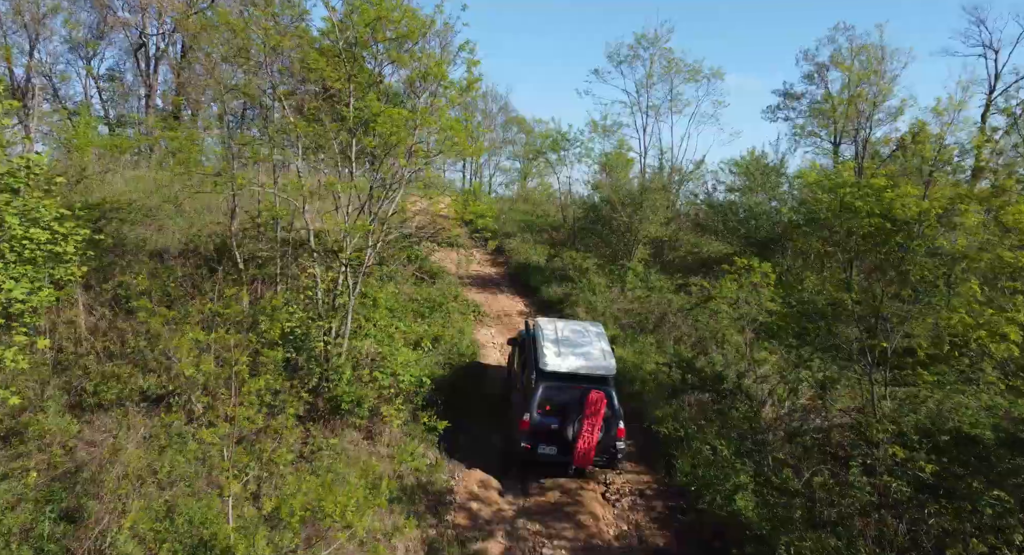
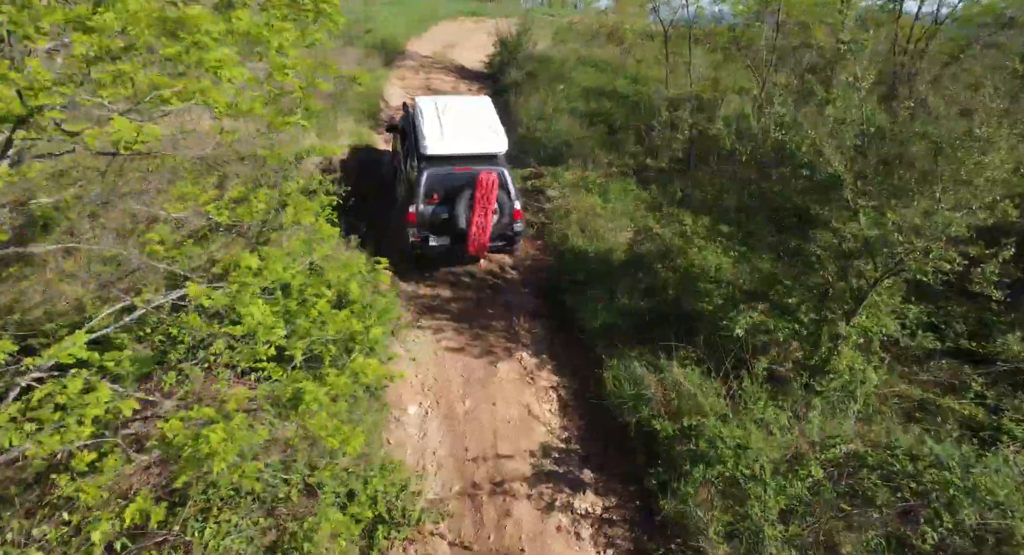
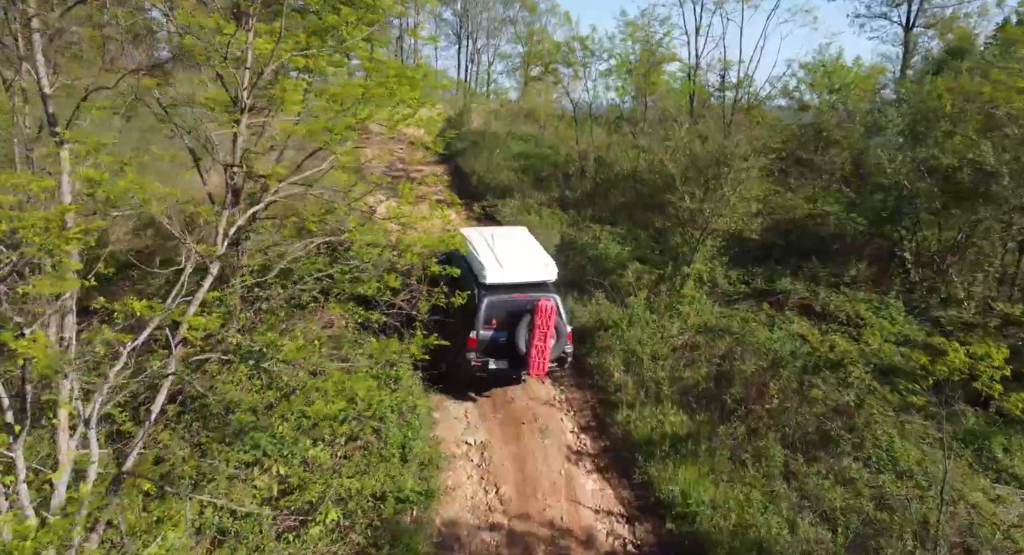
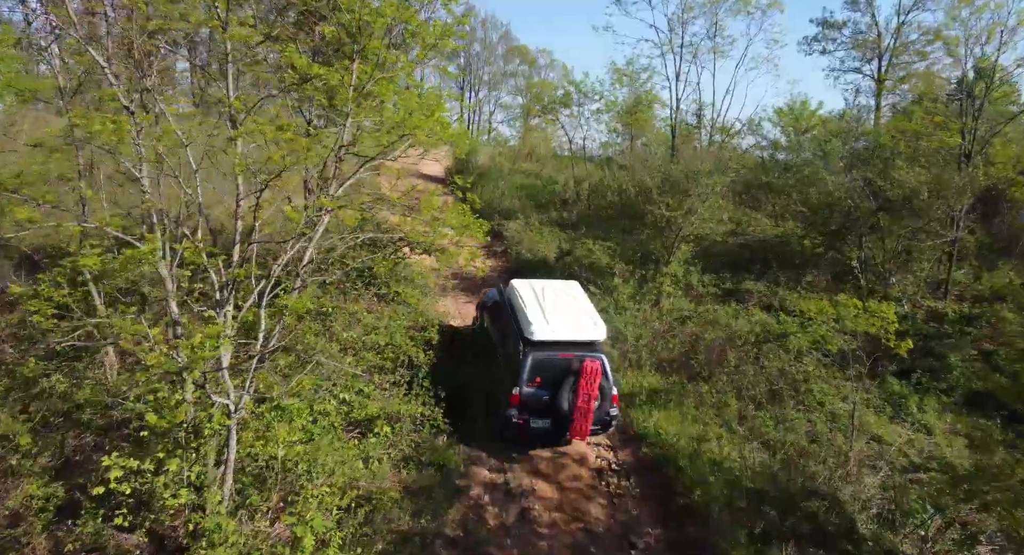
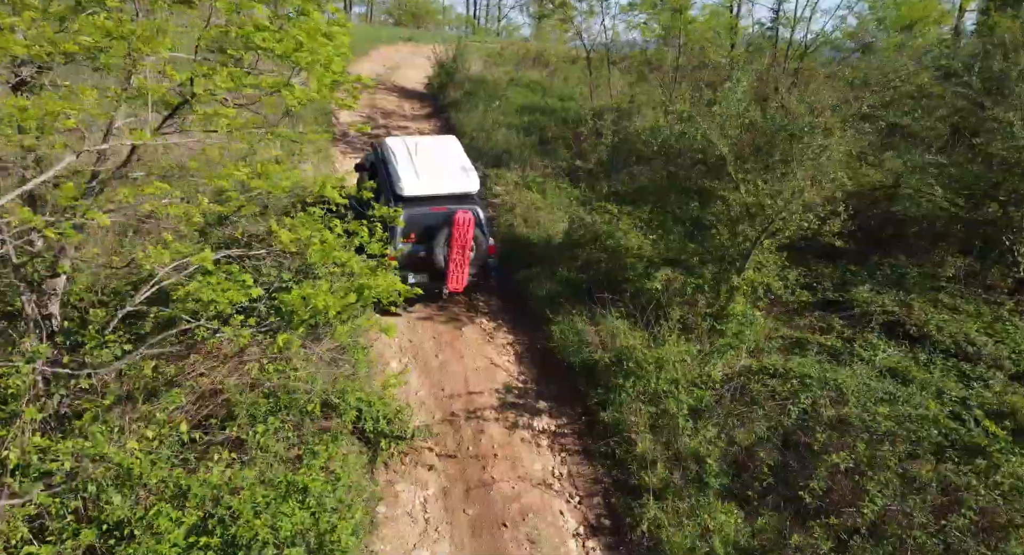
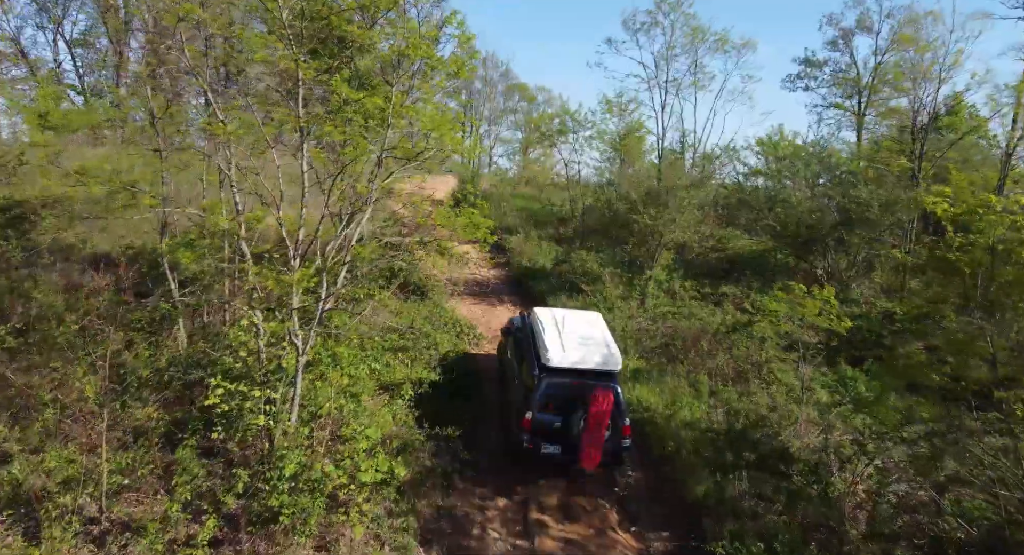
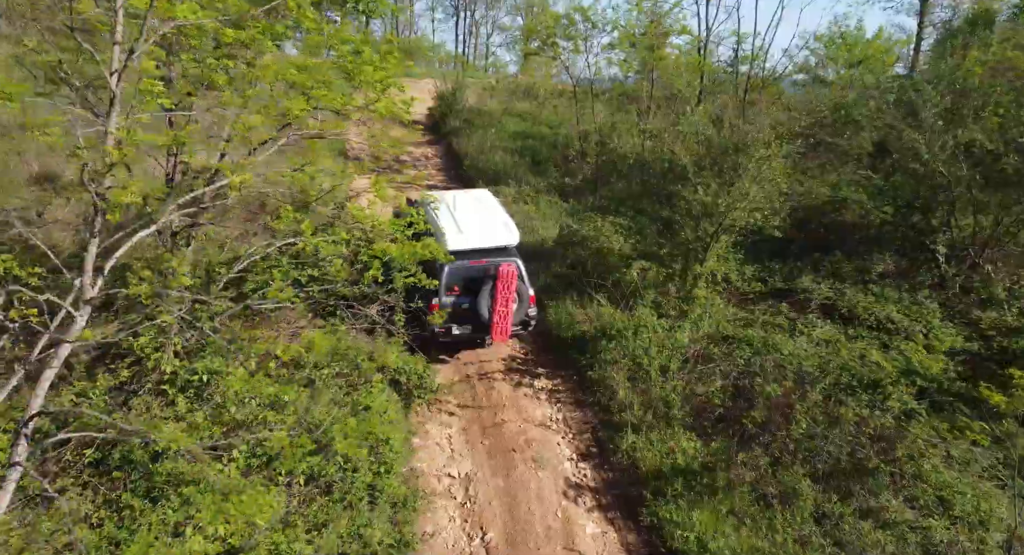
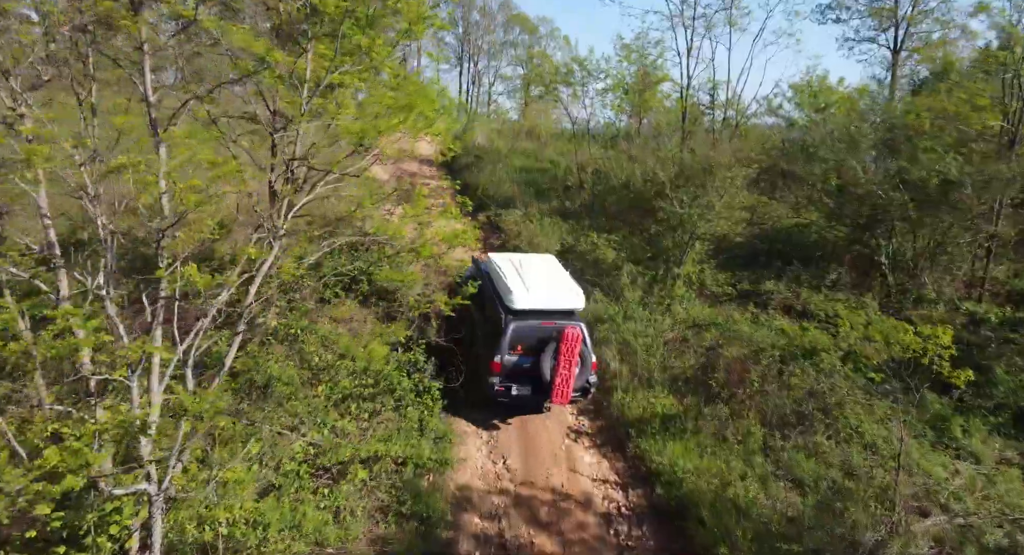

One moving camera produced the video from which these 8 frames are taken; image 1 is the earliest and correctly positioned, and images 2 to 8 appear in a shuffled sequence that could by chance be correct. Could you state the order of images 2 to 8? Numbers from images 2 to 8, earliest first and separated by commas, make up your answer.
6, 4, 8, 3, 7, 5, 2
